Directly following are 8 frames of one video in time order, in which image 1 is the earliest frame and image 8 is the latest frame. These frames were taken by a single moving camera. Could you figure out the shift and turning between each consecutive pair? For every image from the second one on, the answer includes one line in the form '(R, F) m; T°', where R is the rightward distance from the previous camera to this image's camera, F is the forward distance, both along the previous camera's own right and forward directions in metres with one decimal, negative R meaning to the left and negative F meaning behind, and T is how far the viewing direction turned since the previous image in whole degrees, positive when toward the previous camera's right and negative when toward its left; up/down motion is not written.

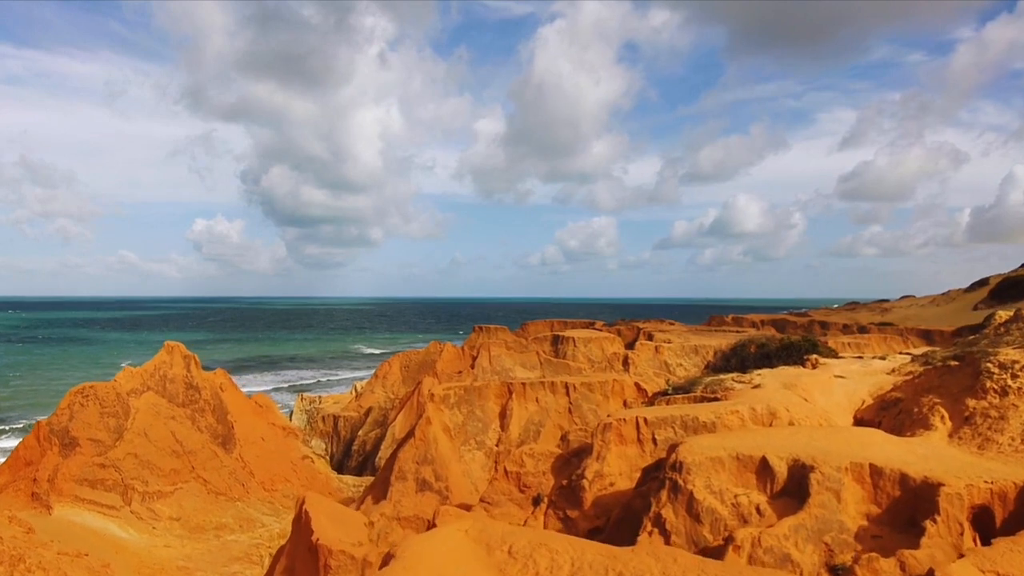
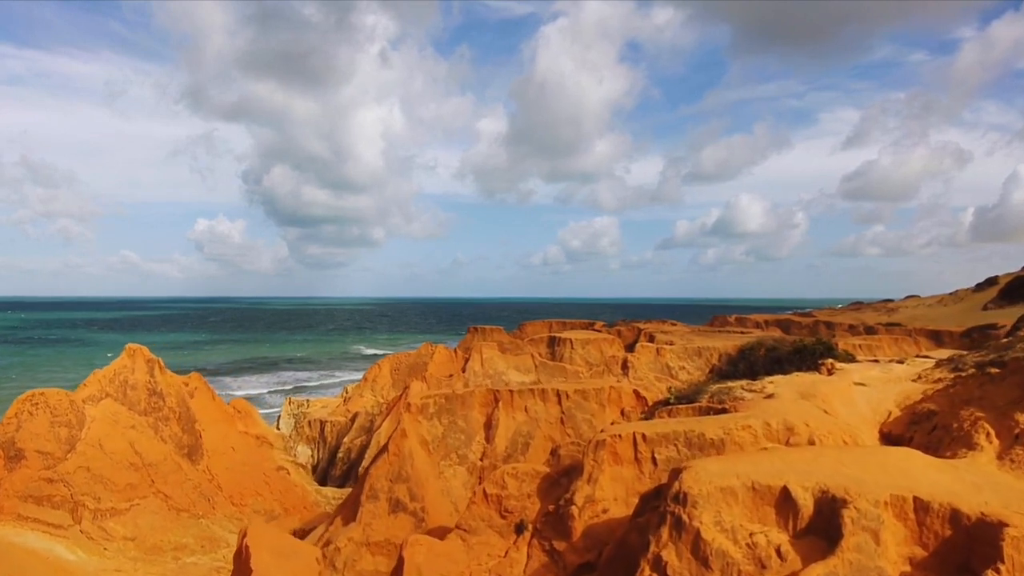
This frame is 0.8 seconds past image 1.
(+0.3, +1.4) m; 0°
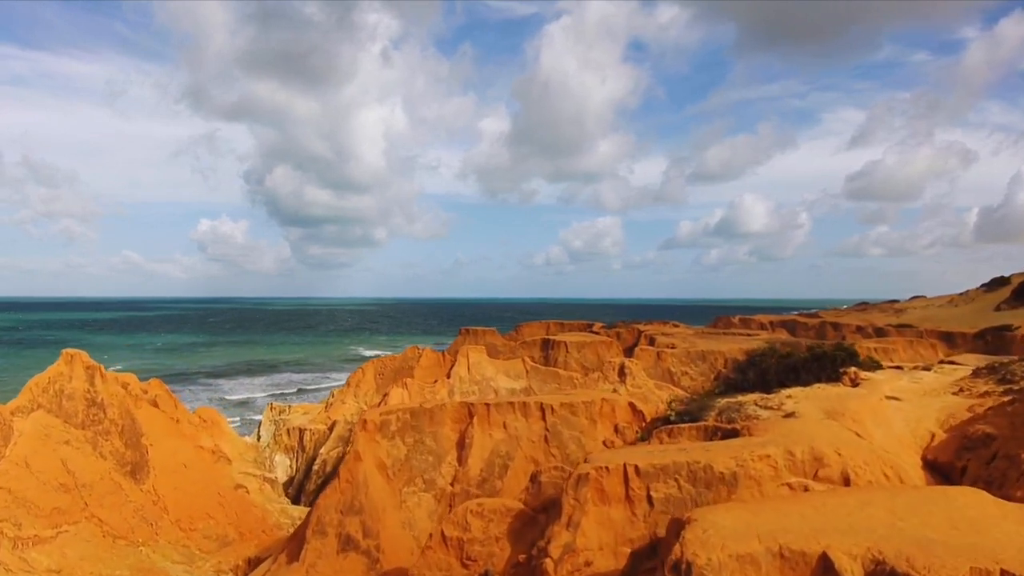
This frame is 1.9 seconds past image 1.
(+0.5, +1.8) m; 0°
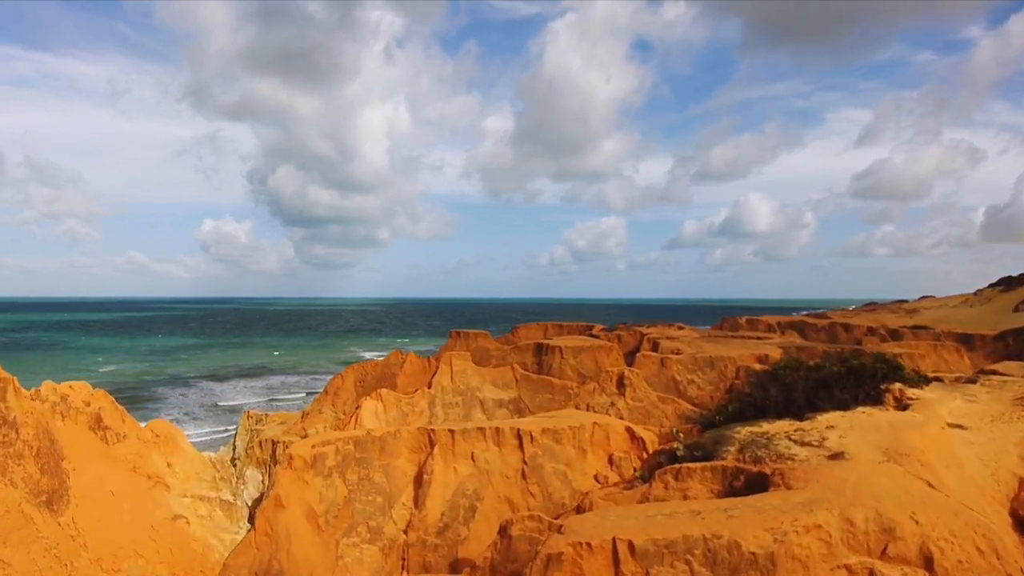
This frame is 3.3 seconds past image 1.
(+0.5, +2.2) m; 0°
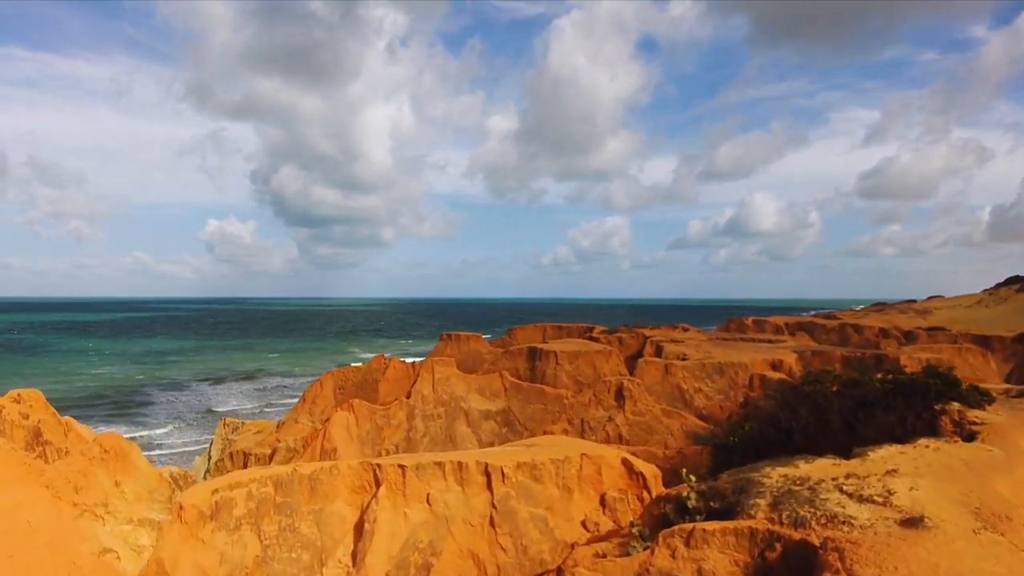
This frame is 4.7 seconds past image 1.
(+0.5, +2.0) m; 0°
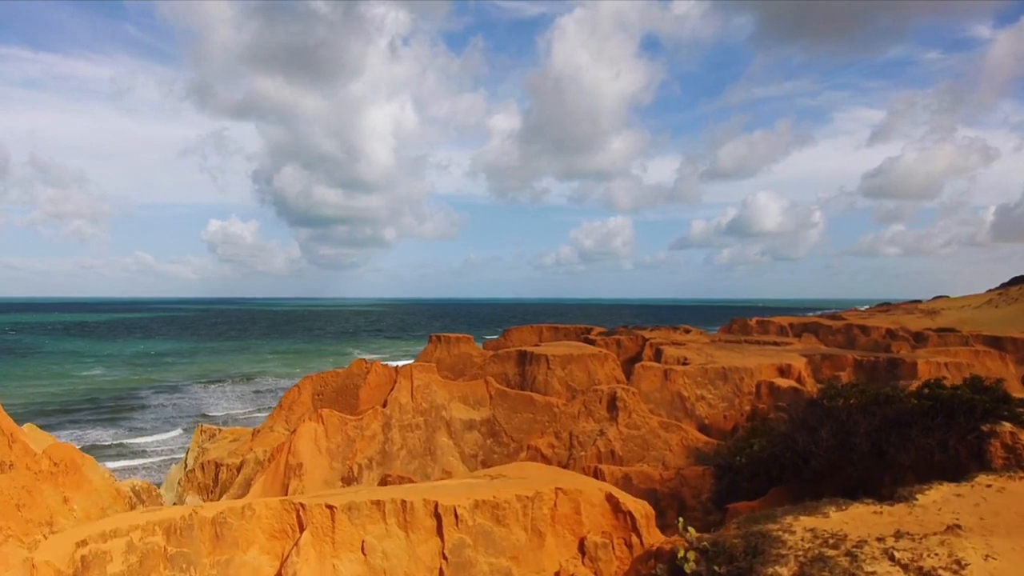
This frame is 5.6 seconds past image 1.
(+0.5, +1.5) m; 0°
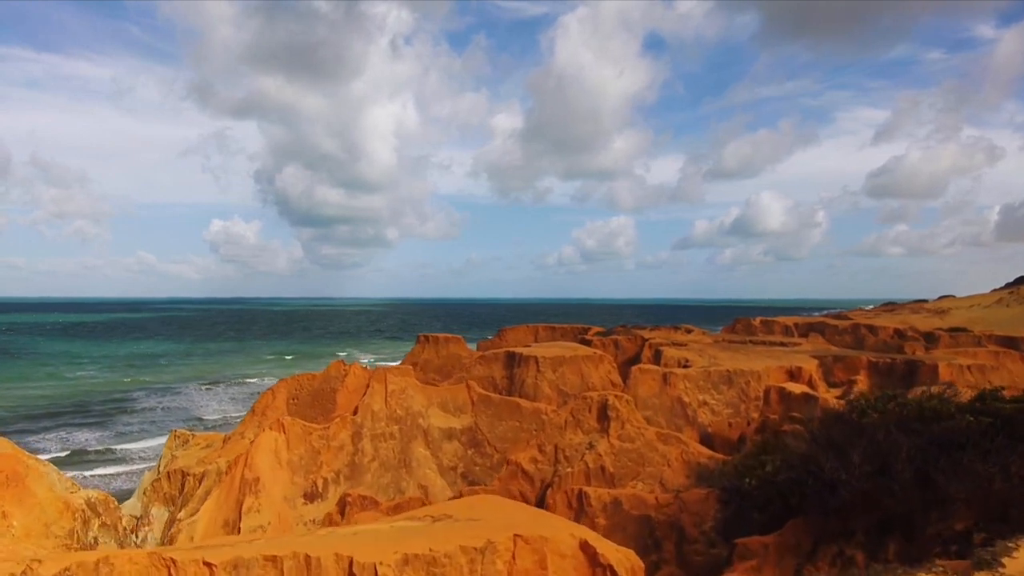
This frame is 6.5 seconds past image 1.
(+0.5, +1.5) m; 0°
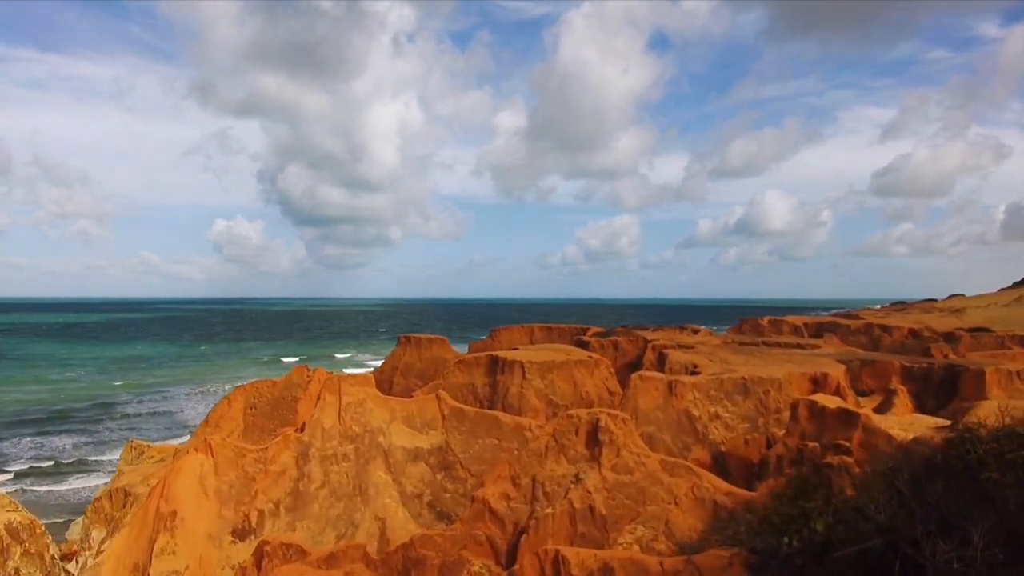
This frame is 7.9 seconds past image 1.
(+0.5, +2.4) m; 0°
